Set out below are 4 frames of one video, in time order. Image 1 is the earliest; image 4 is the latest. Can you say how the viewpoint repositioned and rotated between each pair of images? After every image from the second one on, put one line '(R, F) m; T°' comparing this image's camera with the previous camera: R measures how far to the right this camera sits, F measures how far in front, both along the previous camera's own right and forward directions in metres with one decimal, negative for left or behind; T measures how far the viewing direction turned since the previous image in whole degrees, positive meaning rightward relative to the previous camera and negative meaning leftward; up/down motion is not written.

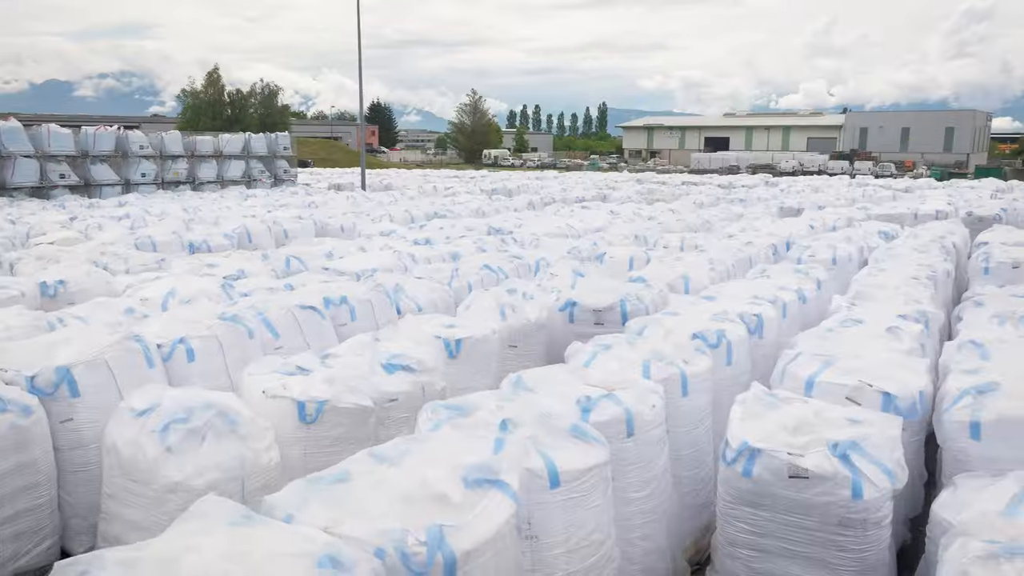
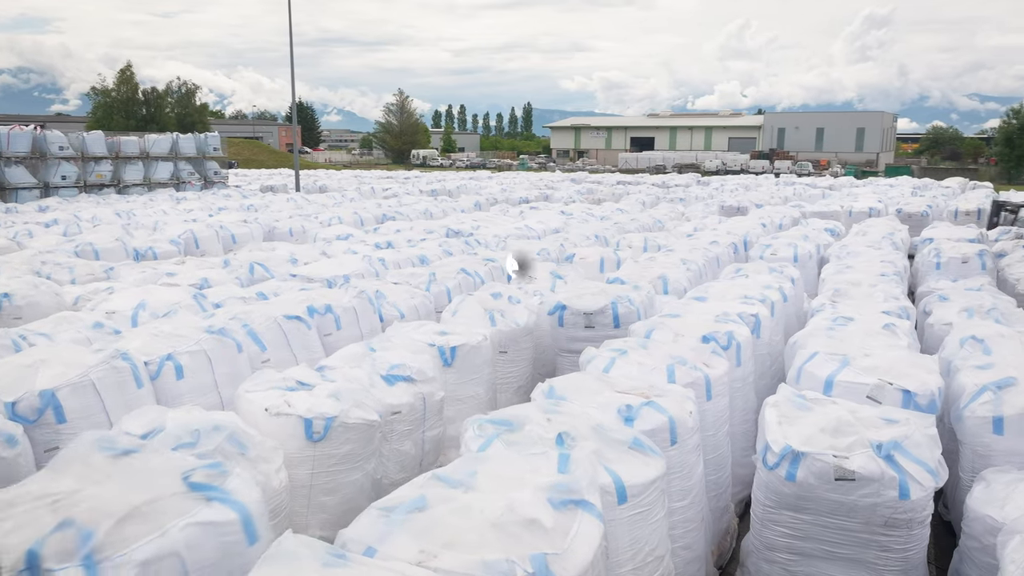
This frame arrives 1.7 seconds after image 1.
(-0.5, +0.2) m; +5°
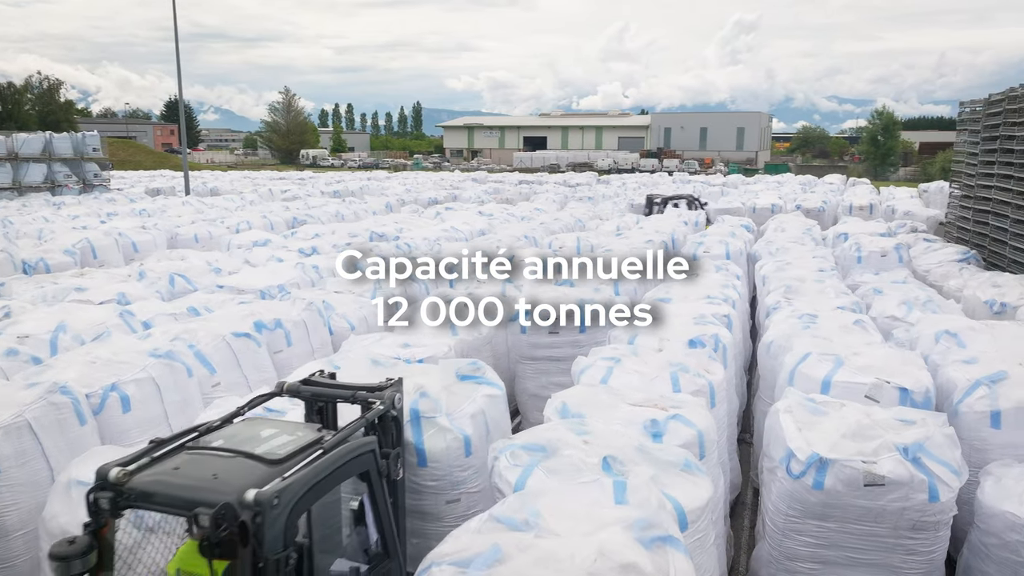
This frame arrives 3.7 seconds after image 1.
(-0.5, +0.3) m; +8°
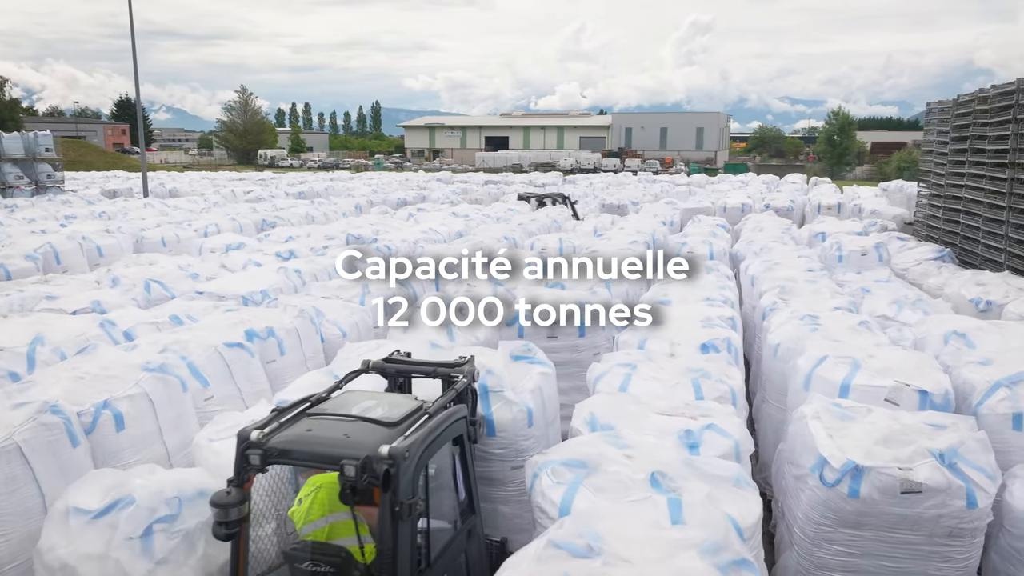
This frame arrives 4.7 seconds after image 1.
(-0.3, +0.2) m; +3°
